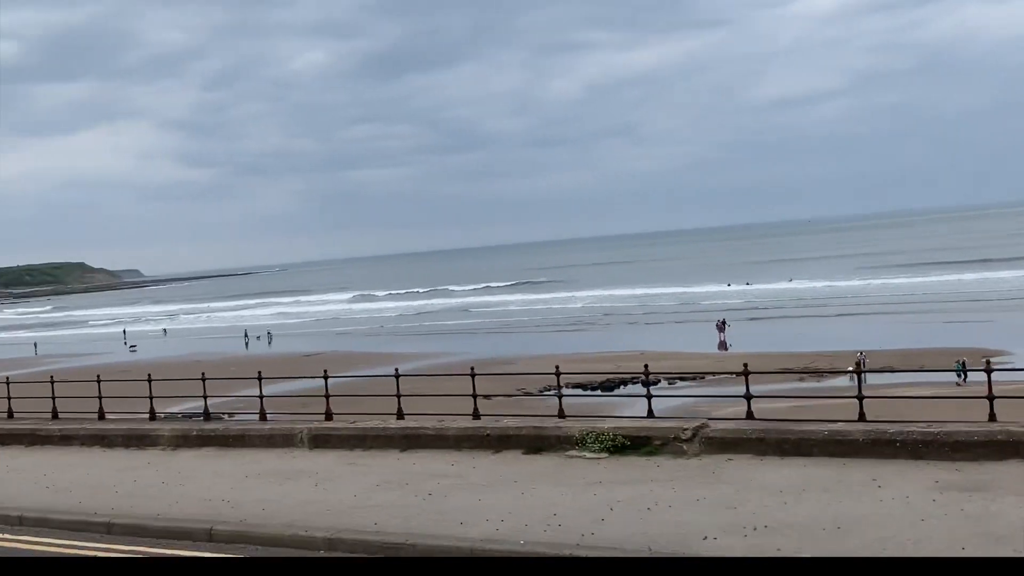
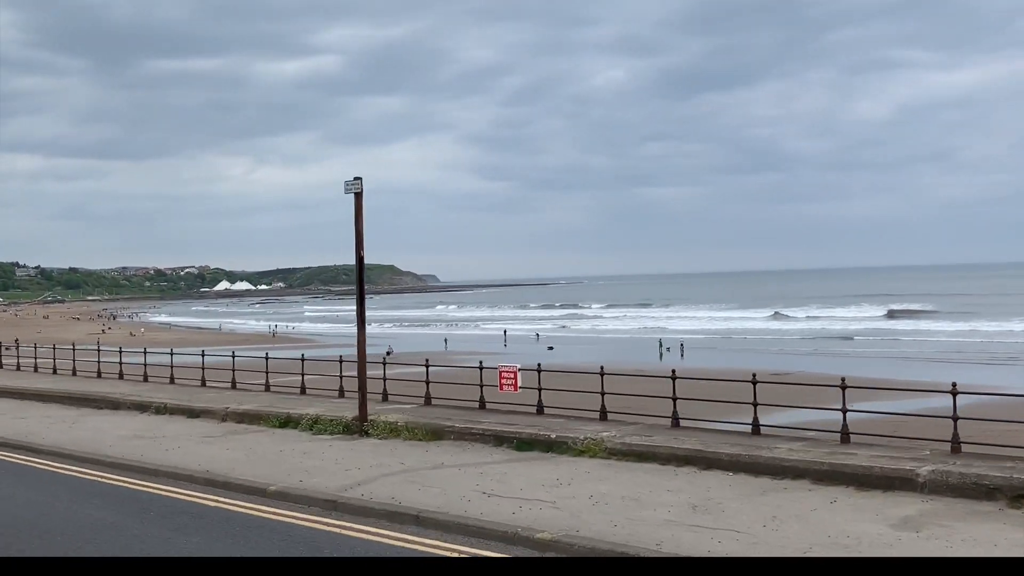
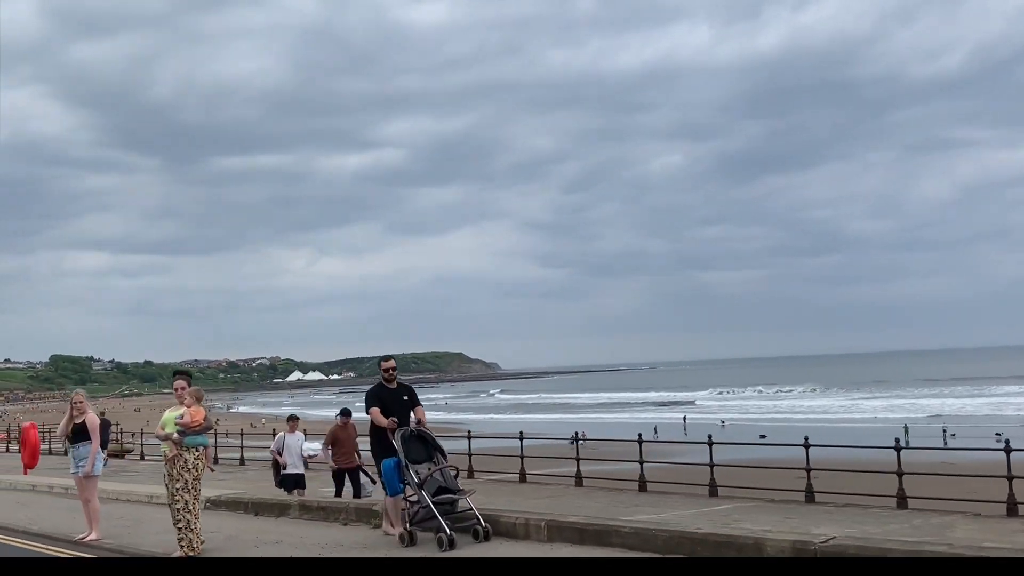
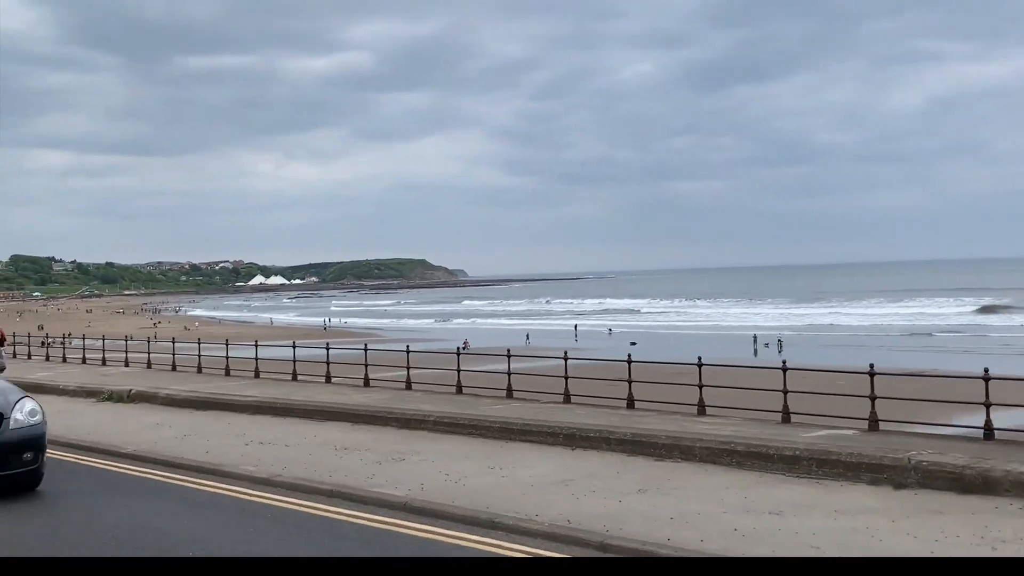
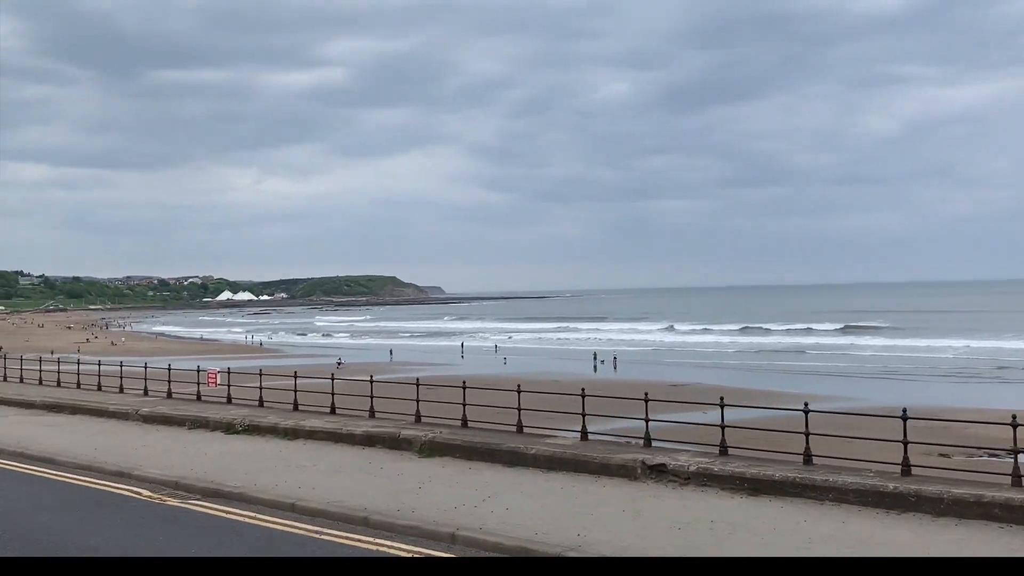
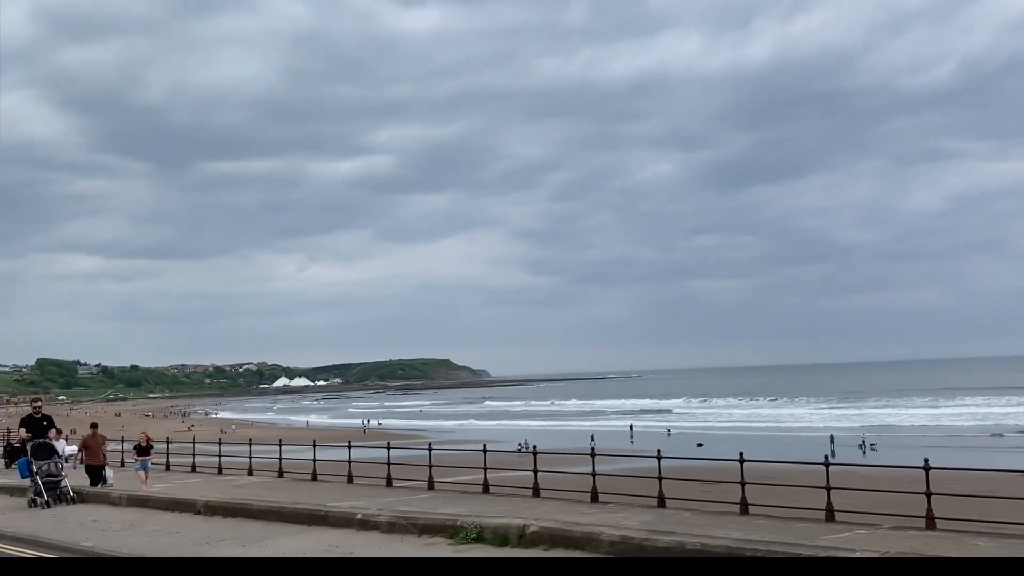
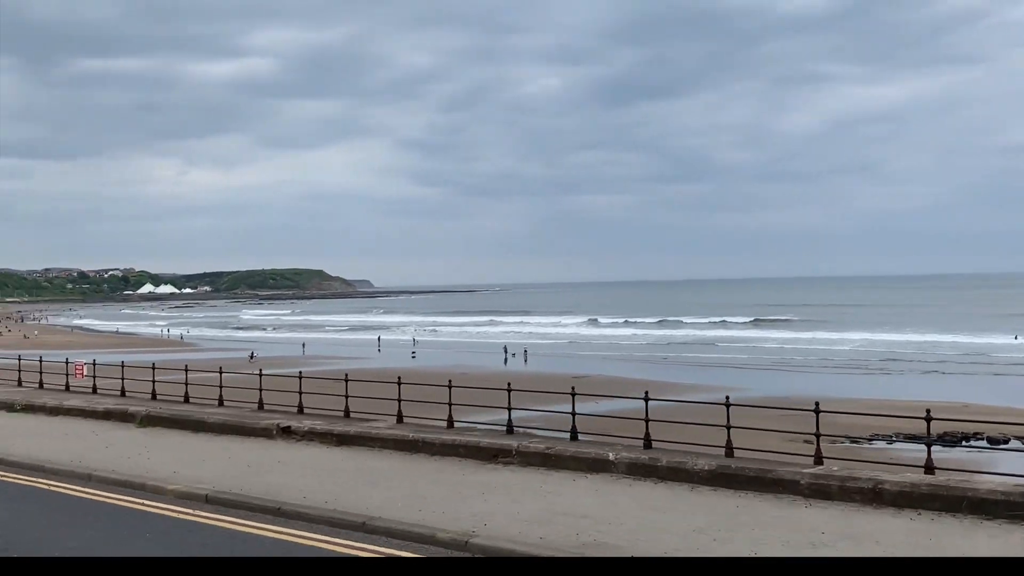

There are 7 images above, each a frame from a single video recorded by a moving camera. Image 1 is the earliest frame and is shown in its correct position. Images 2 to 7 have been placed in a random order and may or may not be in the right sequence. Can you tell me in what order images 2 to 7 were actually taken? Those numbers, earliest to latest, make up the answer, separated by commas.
7, 5, 2, 4, 6, 3
